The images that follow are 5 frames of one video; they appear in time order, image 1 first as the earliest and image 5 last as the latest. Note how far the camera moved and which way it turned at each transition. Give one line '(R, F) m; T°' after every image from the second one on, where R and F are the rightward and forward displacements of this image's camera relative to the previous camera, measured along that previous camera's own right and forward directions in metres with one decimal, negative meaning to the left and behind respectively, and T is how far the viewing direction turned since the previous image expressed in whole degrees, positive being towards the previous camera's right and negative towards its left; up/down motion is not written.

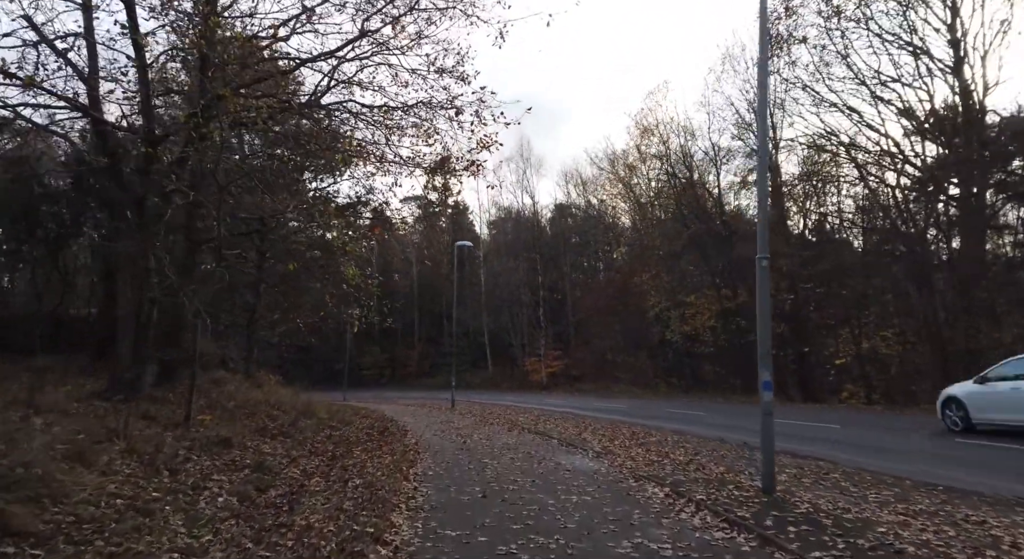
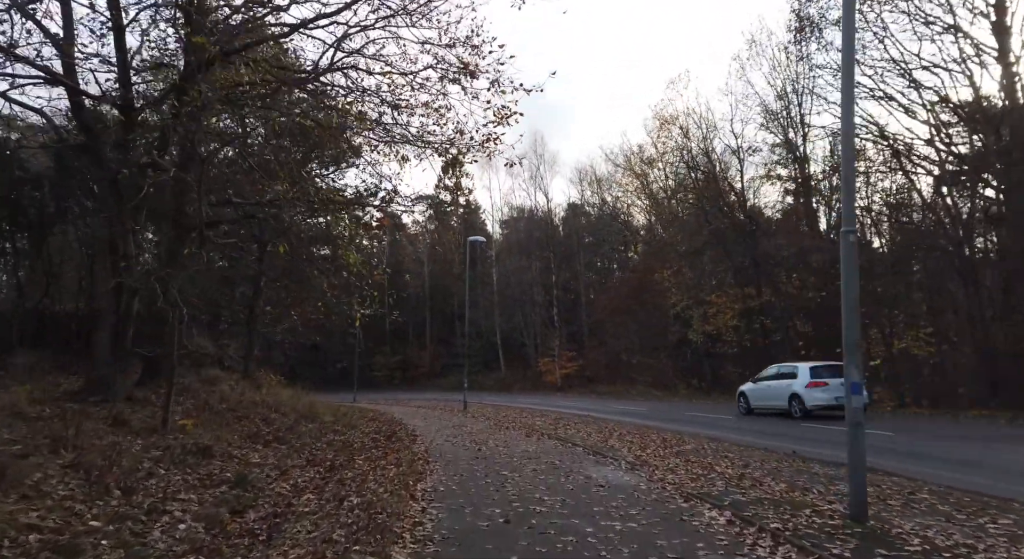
(-0.2, +1.5) m; -1°
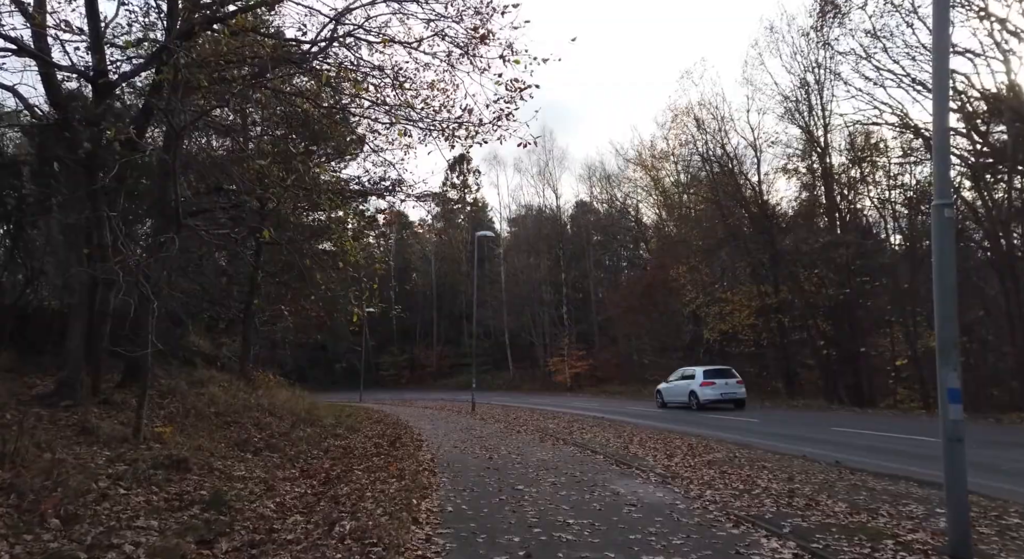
(-0.1, +1.1) m; -1°
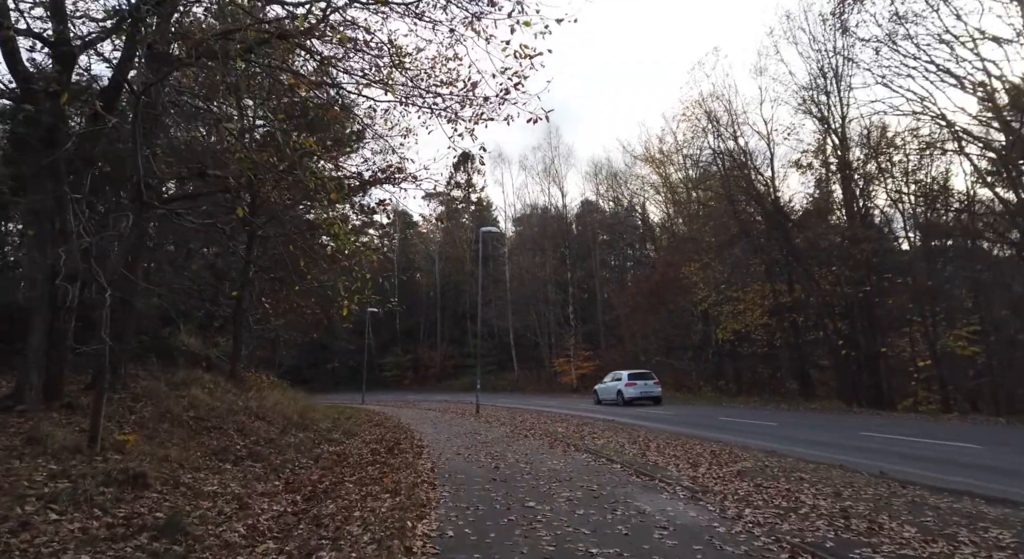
(-0.1, +1.1) m; 0°
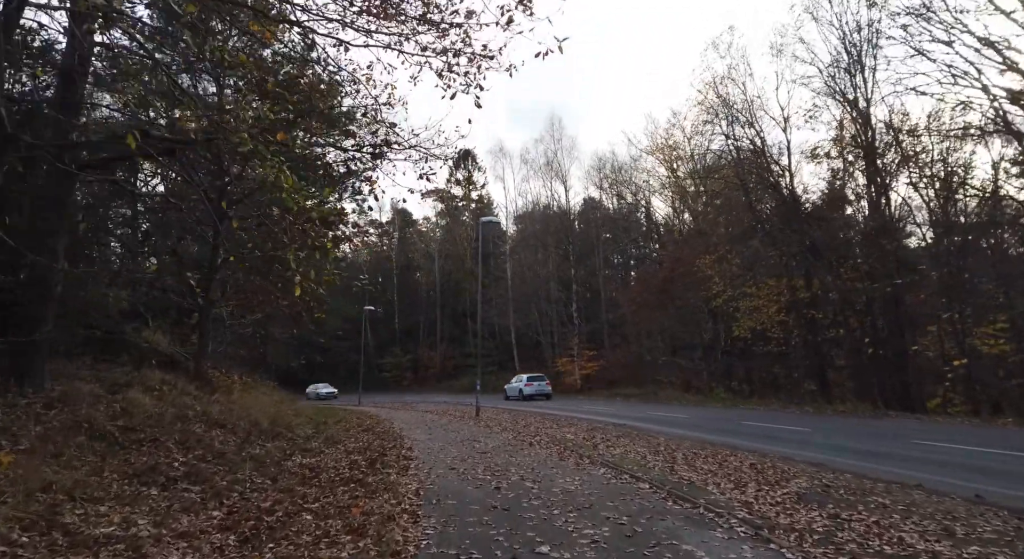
(0.0, +2.1) m; 0°
